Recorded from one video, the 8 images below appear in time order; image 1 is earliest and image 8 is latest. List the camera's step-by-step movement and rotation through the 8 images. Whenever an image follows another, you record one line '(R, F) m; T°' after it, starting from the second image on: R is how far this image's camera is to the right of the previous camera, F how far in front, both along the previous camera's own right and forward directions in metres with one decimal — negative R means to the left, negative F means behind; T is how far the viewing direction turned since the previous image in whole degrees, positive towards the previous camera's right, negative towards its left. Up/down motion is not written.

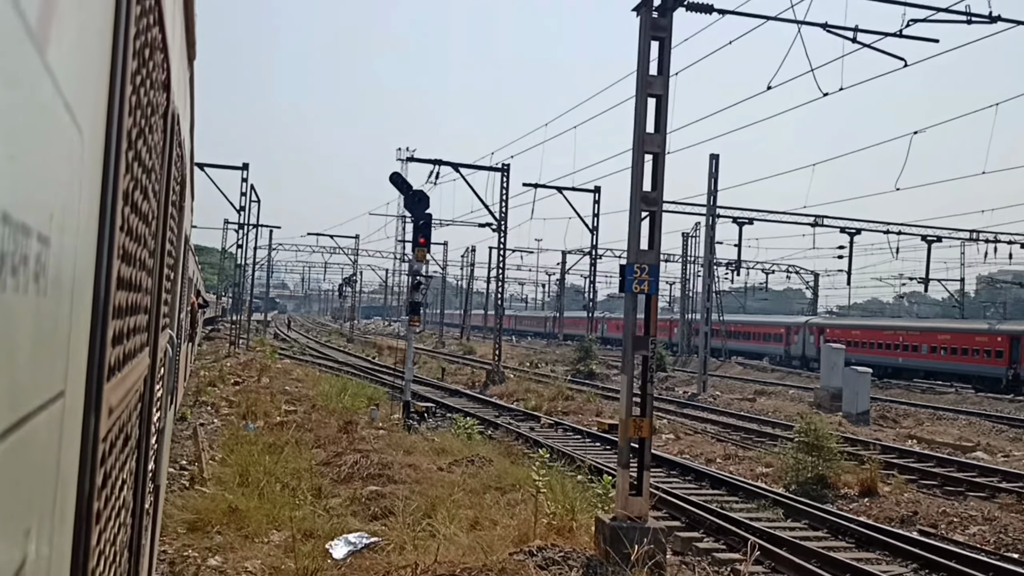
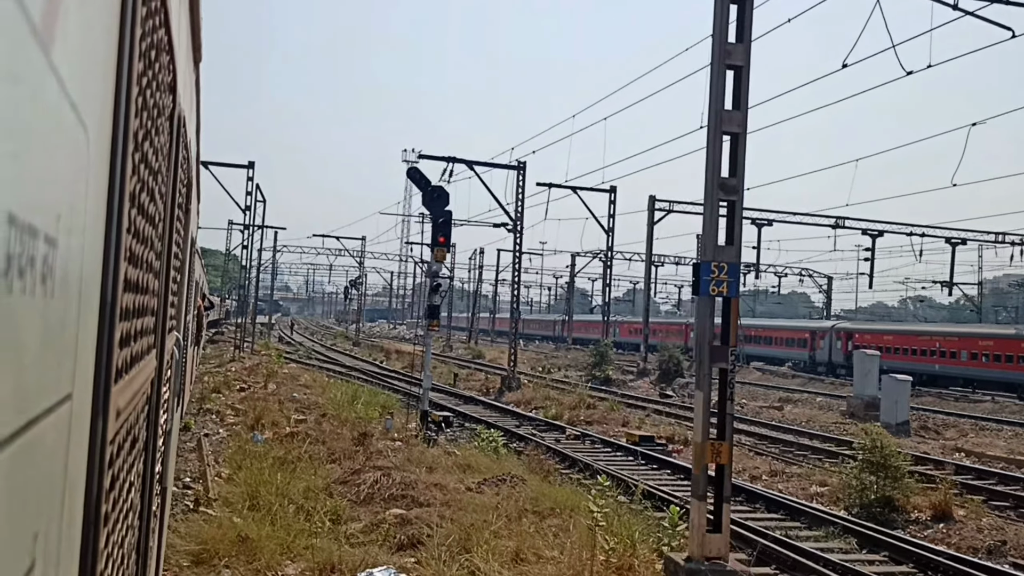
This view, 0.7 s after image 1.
(-0.4, +1.0) m; 0°
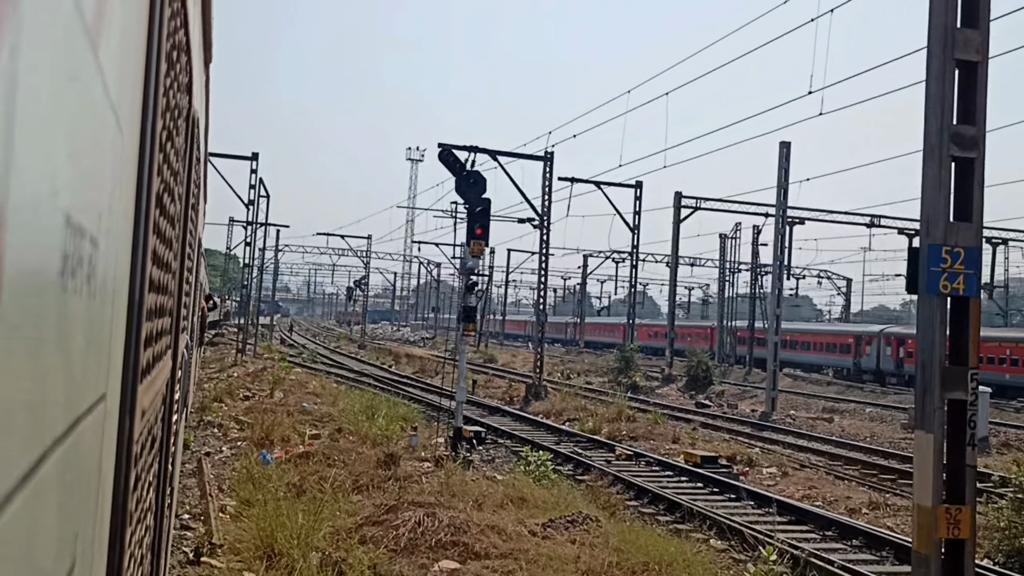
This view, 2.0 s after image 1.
(-0.7, +1.8) m; 0°
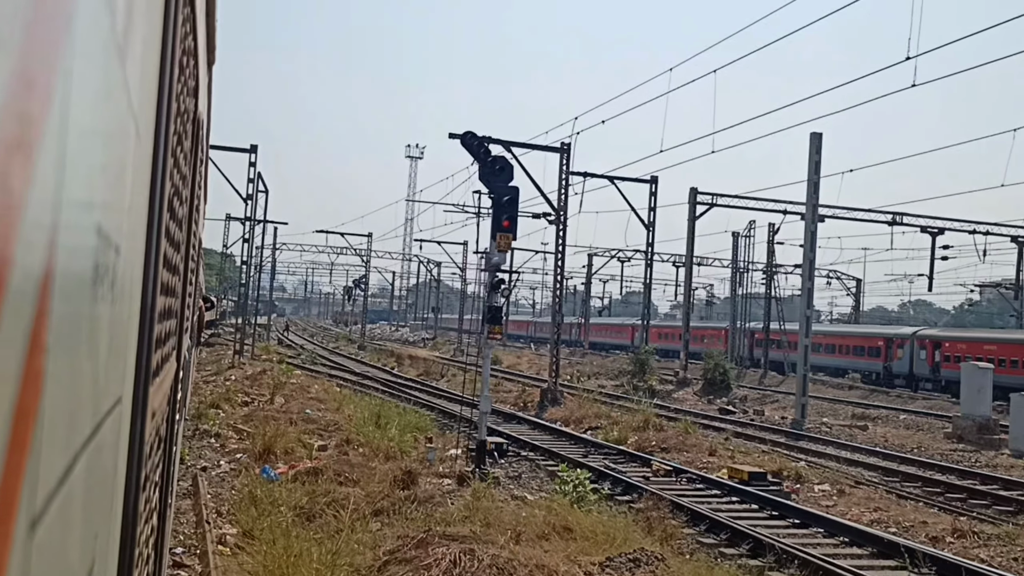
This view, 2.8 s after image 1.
(-0.5, +1.2) m; 0°
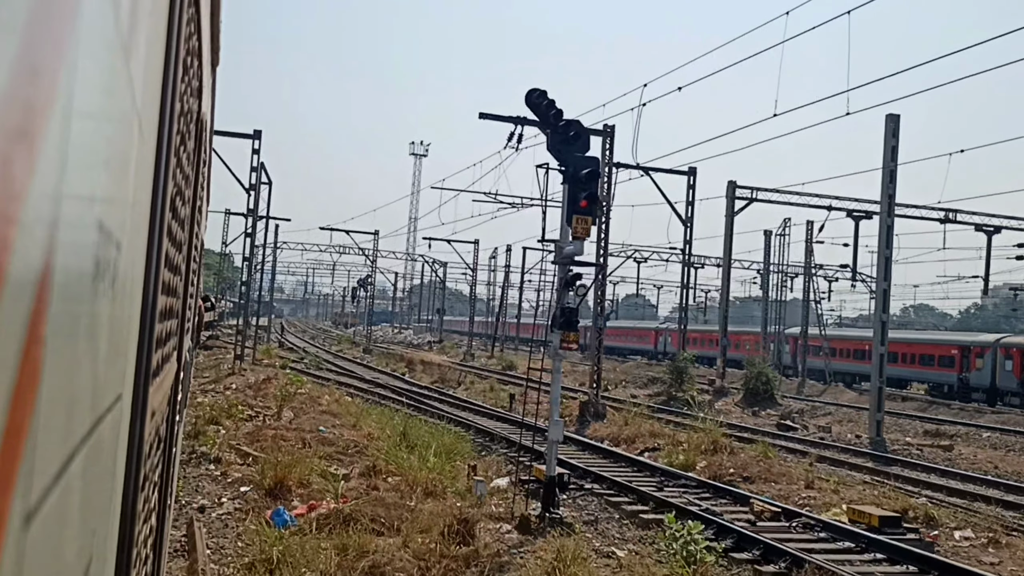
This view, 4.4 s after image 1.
(-0.9, +2.3) m; 0°
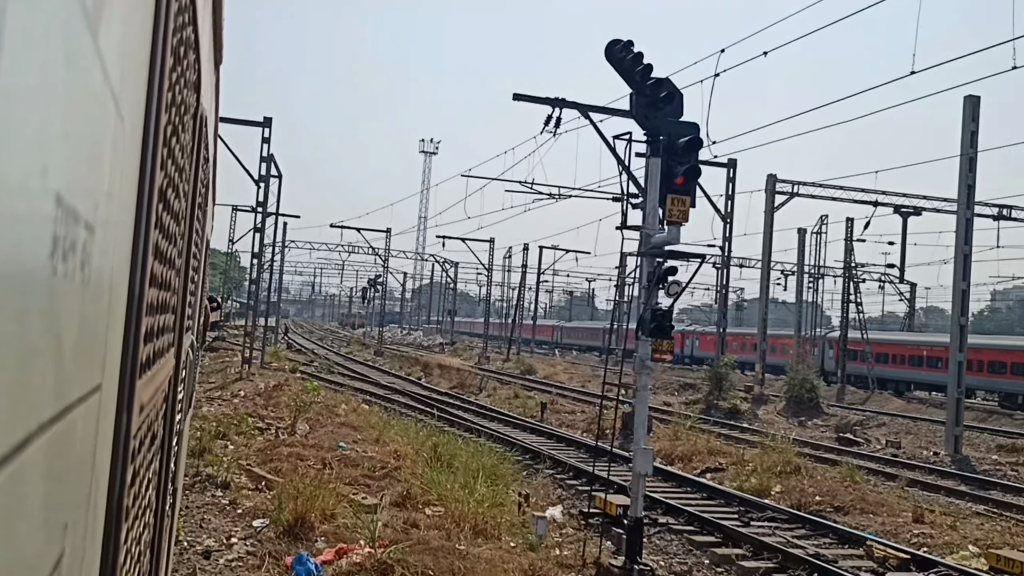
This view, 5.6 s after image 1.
(-0.7, +1.7) m; 0°
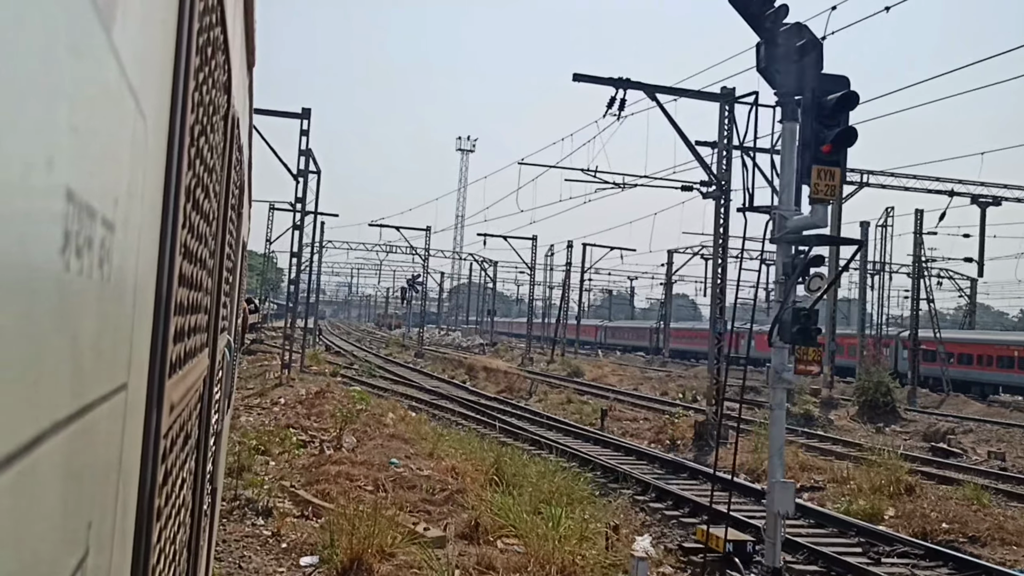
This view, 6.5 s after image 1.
(-0.5, +1.4) m; -2°
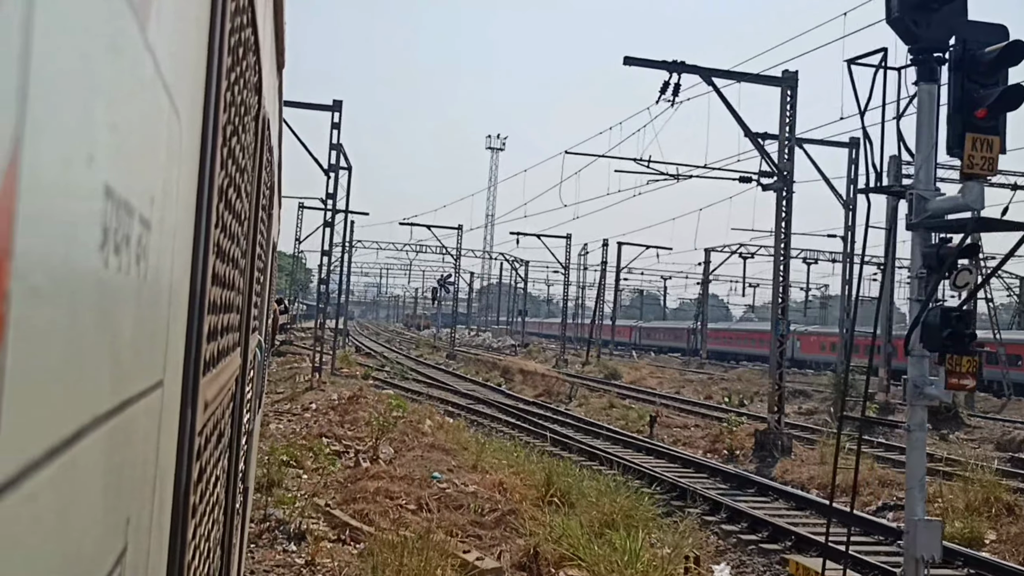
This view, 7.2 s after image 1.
(-0.3, +1.0) m; -2°
